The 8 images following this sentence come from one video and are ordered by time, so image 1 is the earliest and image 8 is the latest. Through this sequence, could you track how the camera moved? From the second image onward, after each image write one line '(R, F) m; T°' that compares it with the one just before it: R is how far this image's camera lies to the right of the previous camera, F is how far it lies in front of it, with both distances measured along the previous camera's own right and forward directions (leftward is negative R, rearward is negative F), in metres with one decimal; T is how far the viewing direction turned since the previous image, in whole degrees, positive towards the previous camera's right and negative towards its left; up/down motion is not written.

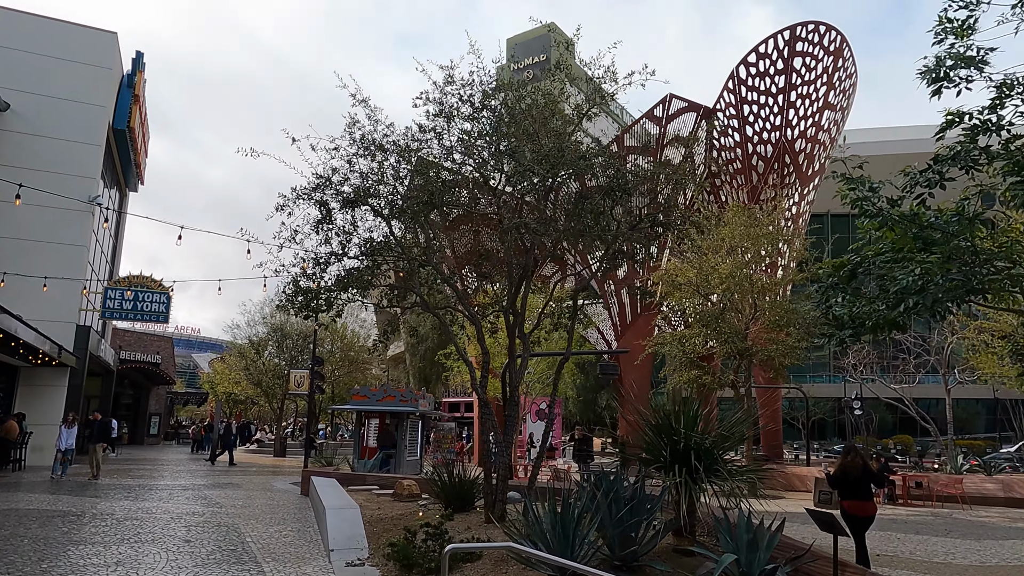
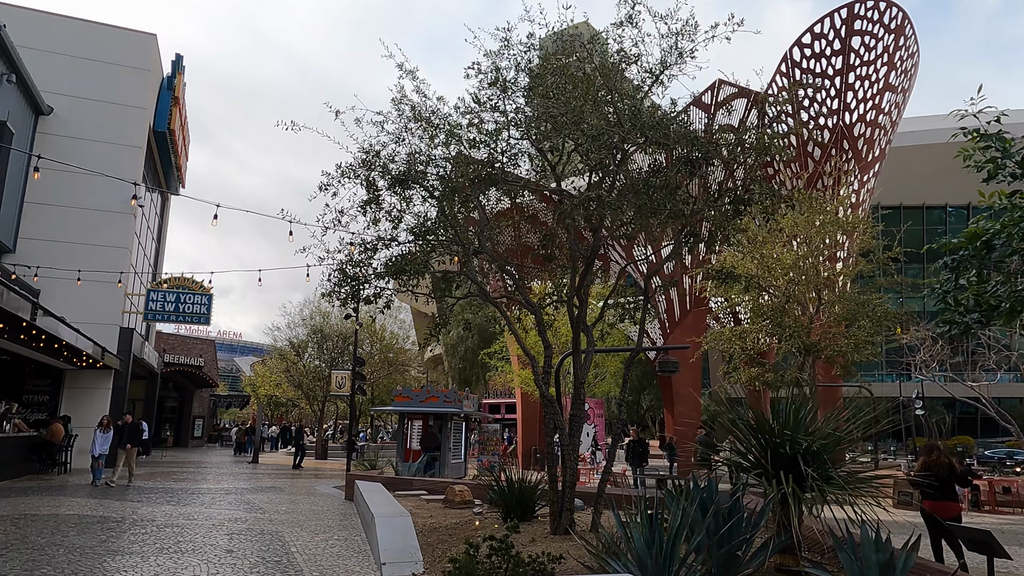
(-0.4, +0.8) m; -3°
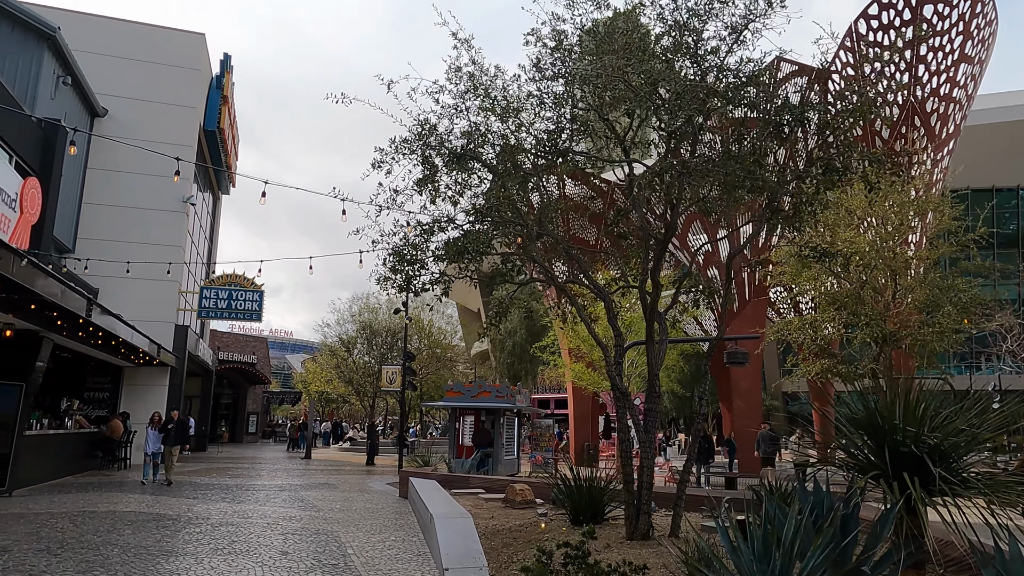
(-0.3, +0.6) m; -4°
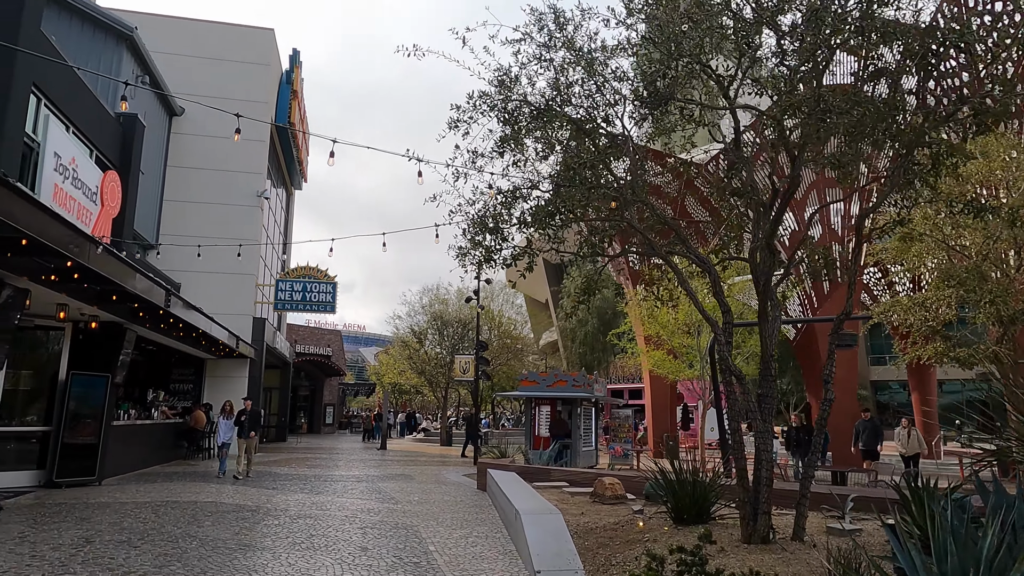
(-0.3, +0.7) m; -6°
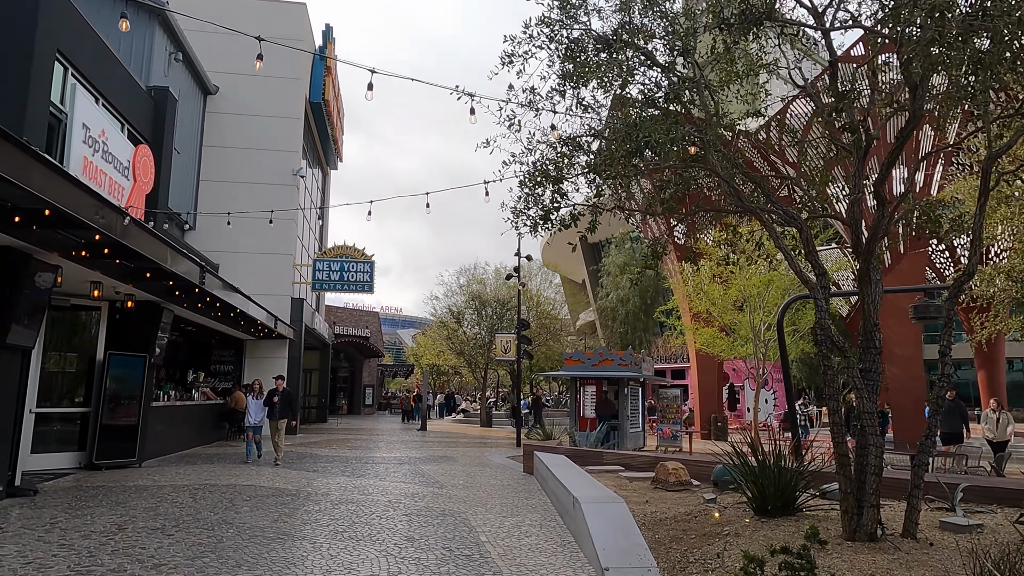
(-0.2, +0.7) m; -3°
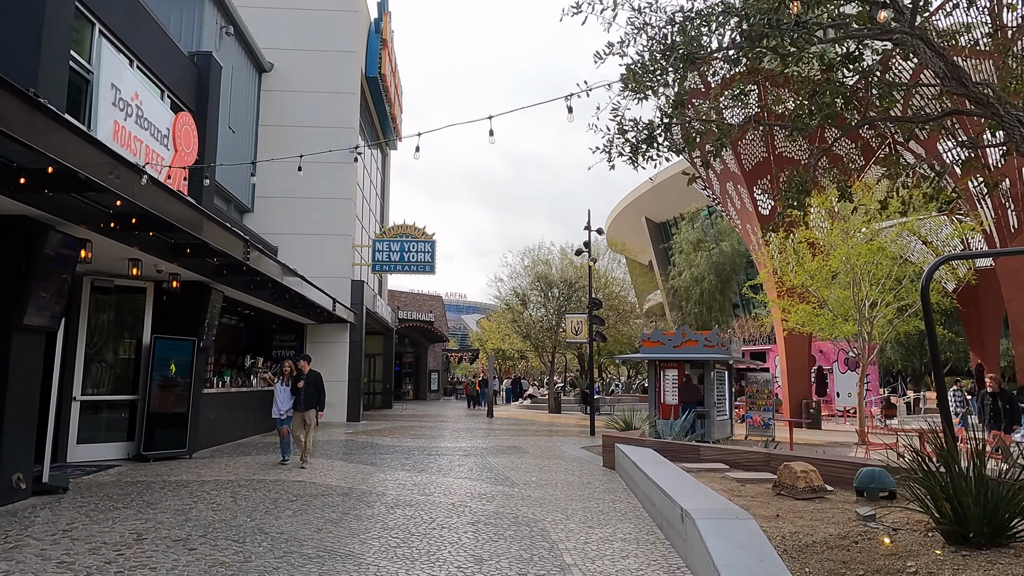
(-0.2, +1.5) m; -5°
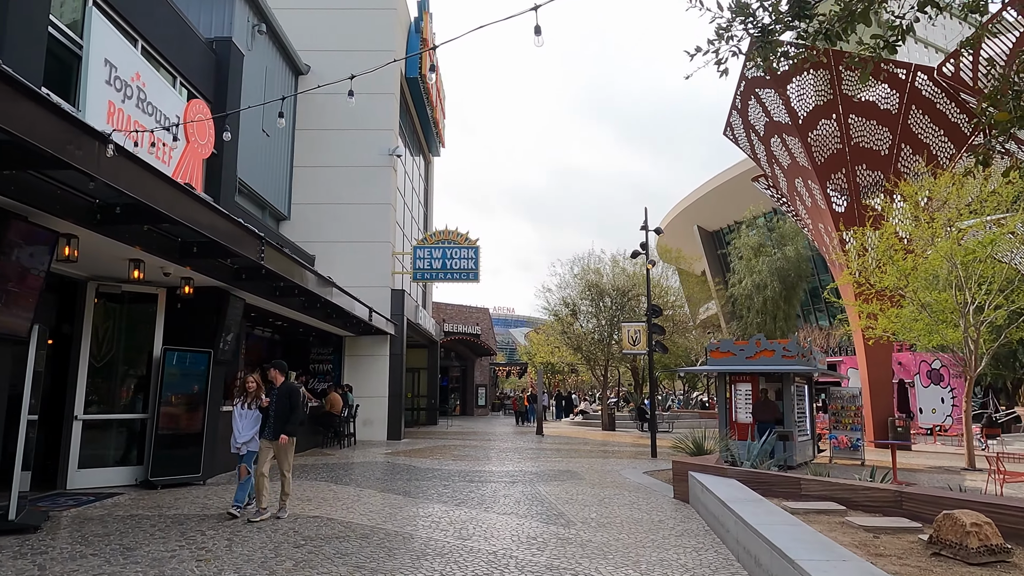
(-0.1, +1.6) m; -4°
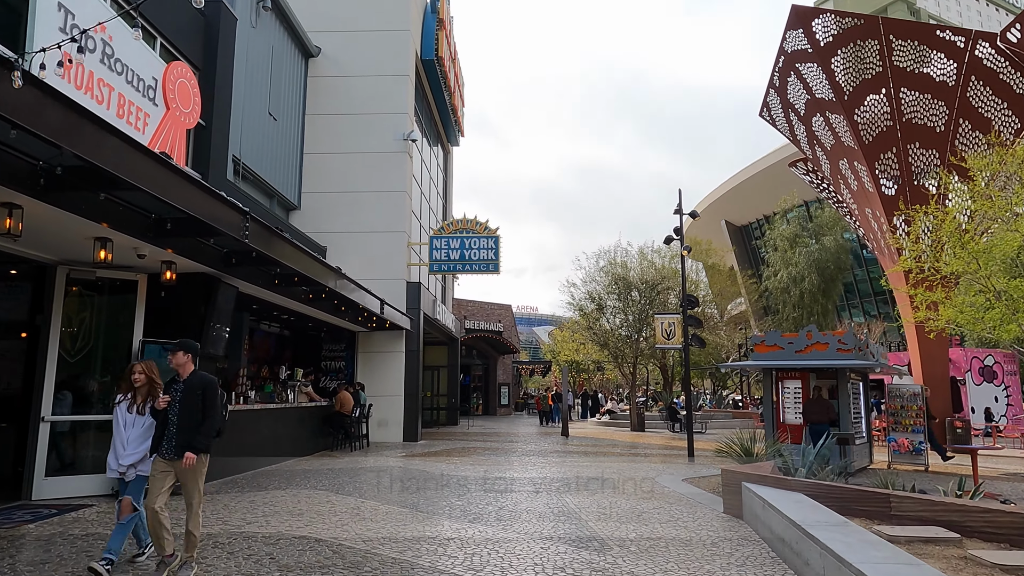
(0.0, +1.4) m; -2°
